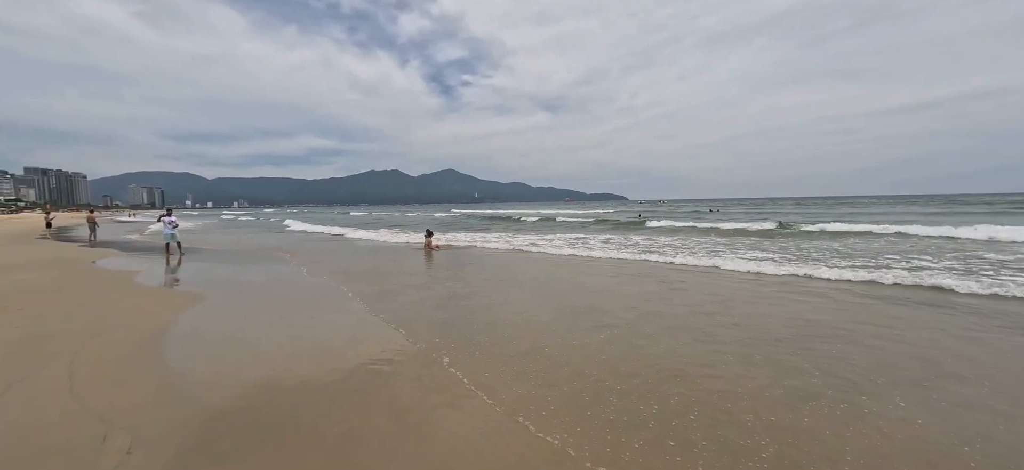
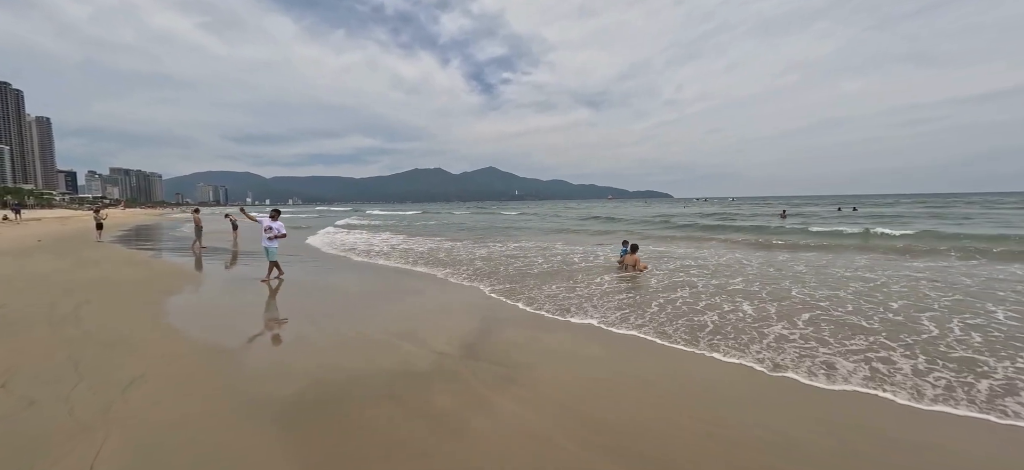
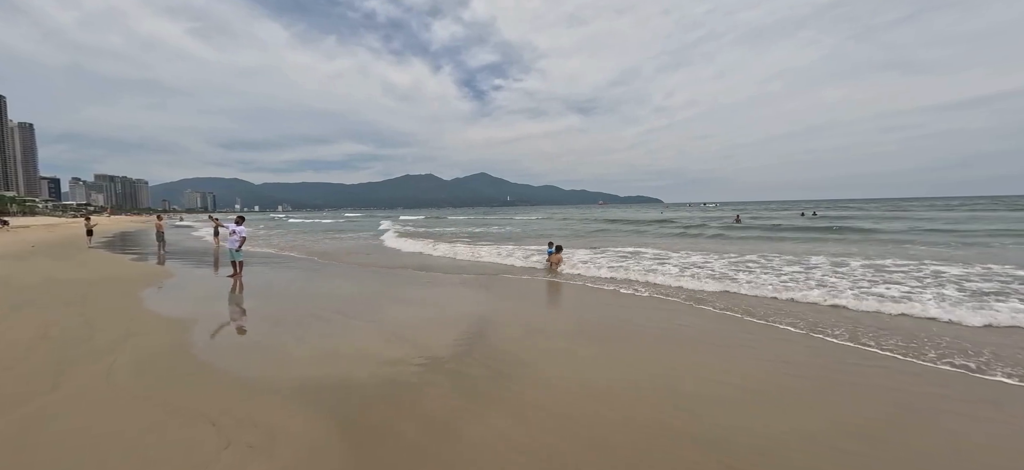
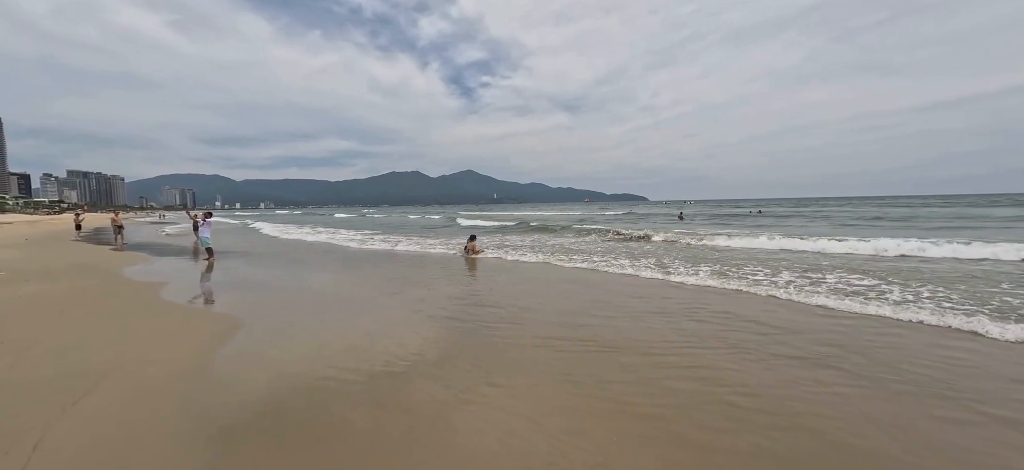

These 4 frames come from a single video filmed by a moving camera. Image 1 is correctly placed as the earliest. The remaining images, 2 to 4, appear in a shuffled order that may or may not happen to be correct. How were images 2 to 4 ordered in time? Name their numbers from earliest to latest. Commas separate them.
4, 3, 2
